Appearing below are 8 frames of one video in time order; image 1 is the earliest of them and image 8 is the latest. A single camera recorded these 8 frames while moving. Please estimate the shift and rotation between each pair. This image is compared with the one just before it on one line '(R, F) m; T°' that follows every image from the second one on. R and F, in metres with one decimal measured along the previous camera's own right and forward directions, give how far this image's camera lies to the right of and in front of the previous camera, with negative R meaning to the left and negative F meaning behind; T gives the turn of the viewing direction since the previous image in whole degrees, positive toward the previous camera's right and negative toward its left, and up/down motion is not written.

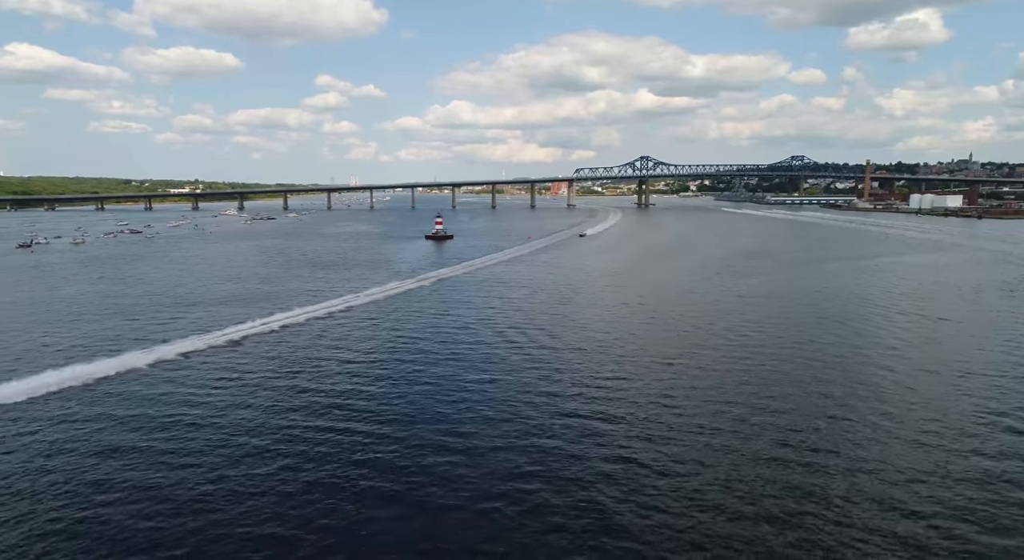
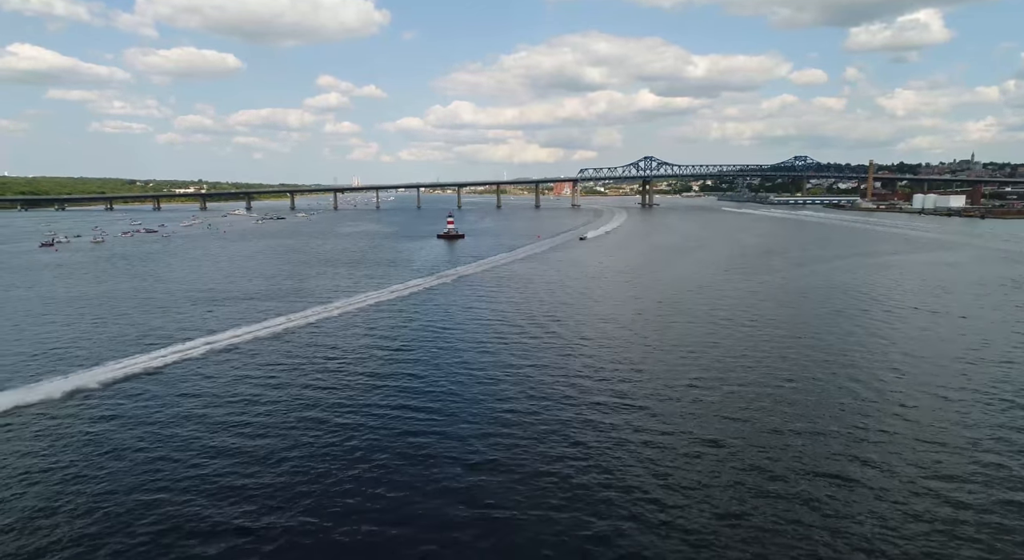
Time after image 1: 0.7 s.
(-0.6, -0.6) m; 0°
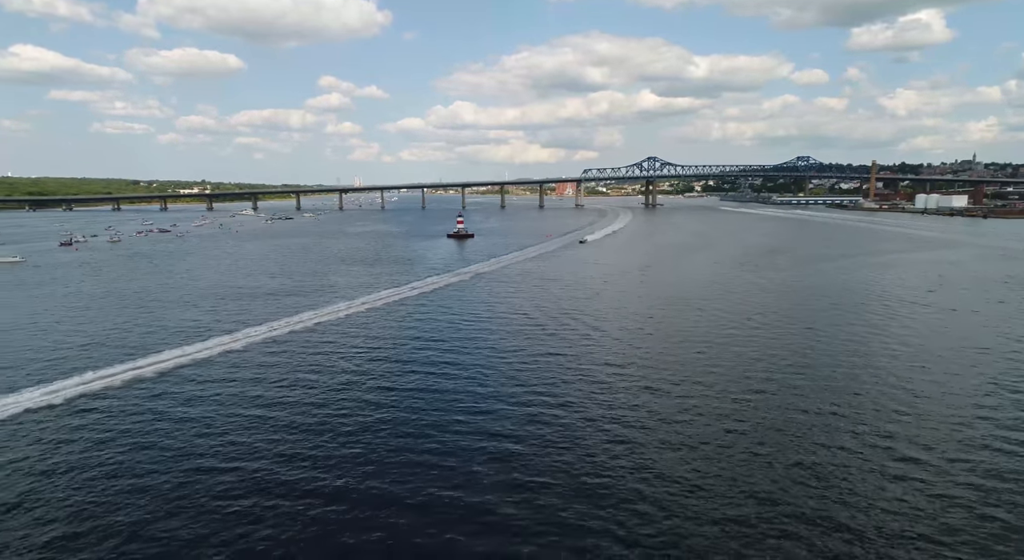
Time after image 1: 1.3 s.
(-0.5, -0.6) m; 0°
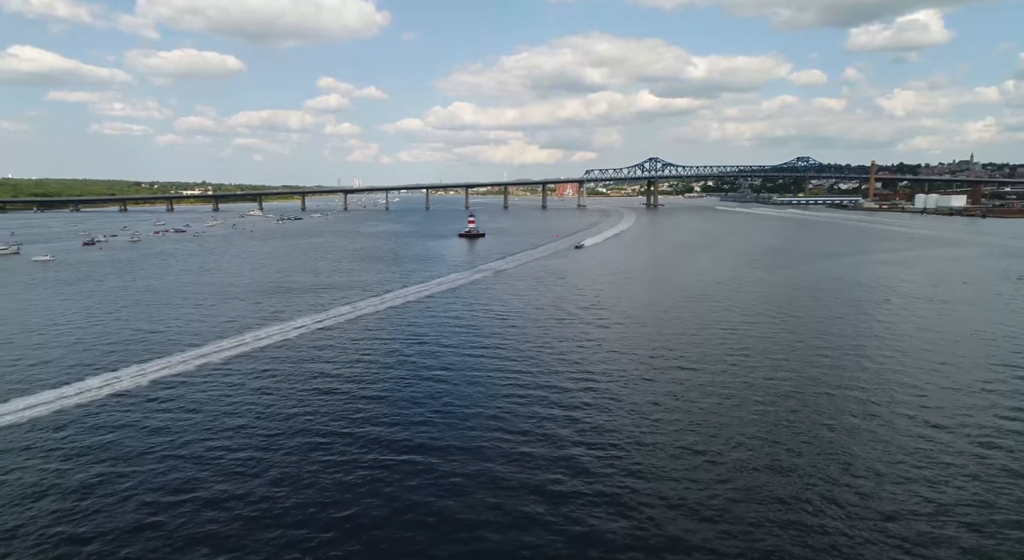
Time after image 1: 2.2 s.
(-0.7, -0.8) m; 0°
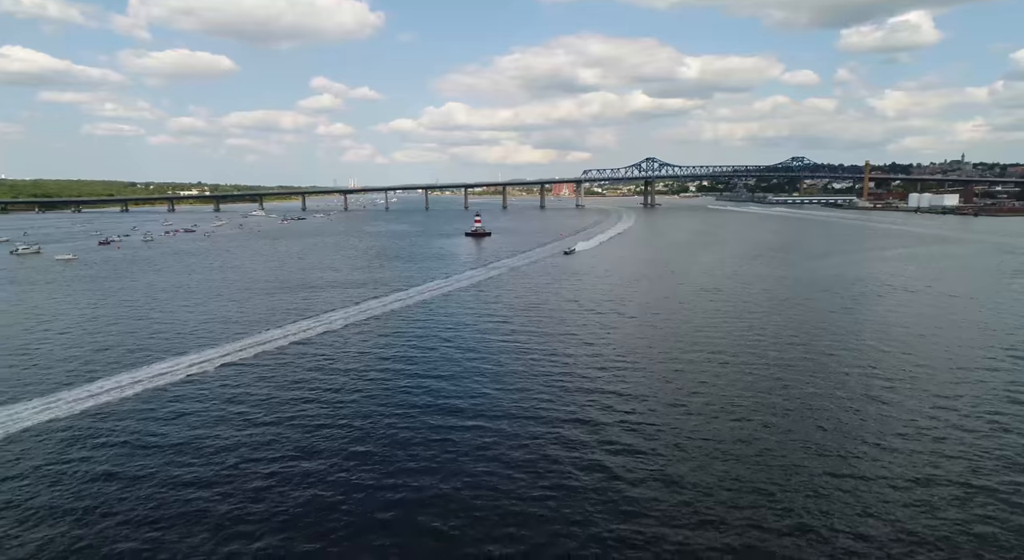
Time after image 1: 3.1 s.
(-0.8, -0.8) m; +1°
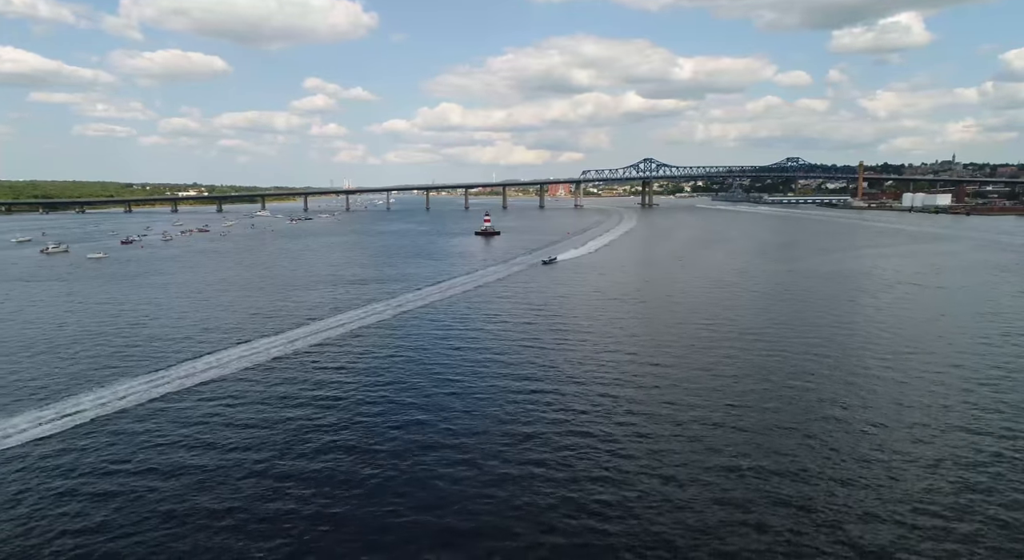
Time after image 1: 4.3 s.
(-1.0, -1.1) m; +1°
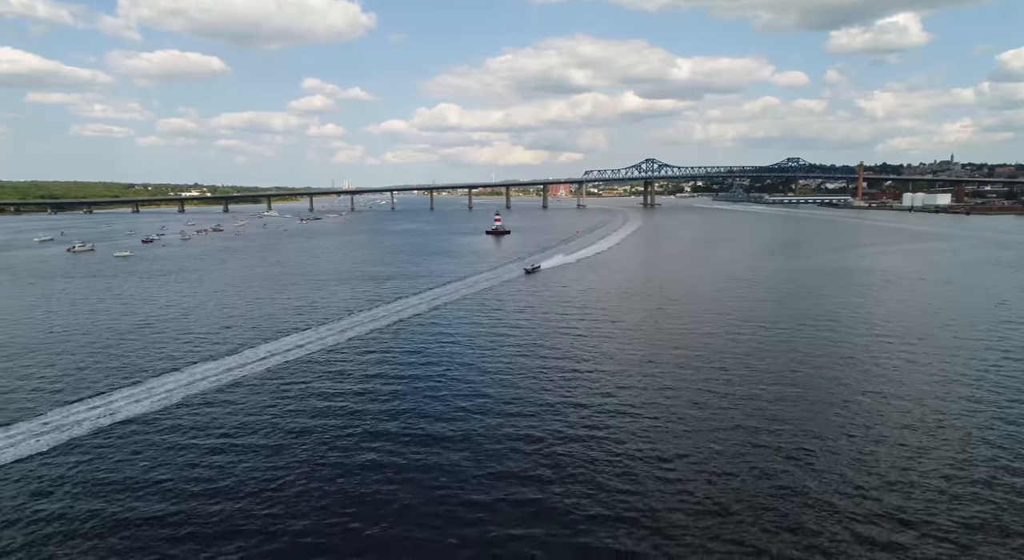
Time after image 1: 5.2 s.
(-0.8, -0.8) m; 0°
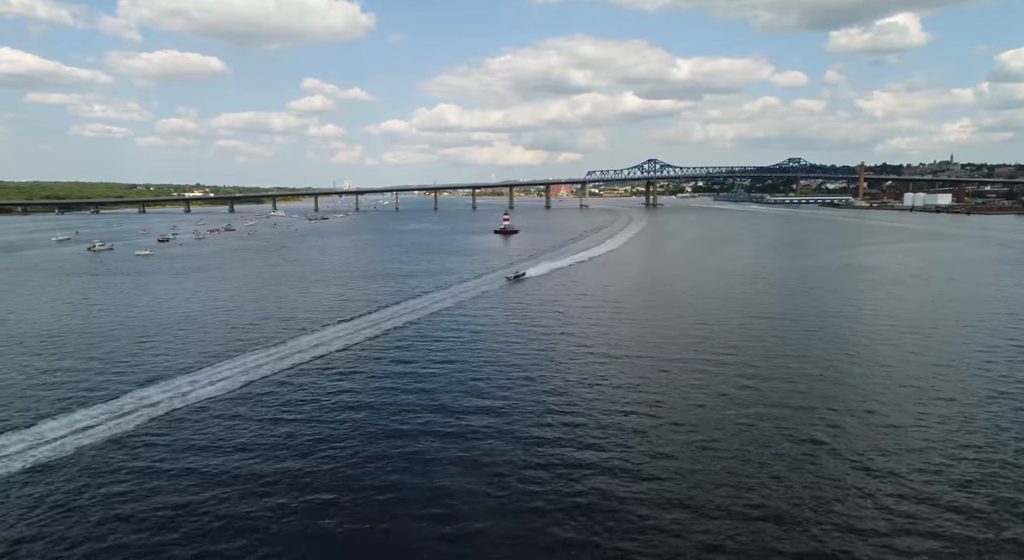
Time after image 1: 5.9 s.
(-0.6, -0.7) m; 0°
